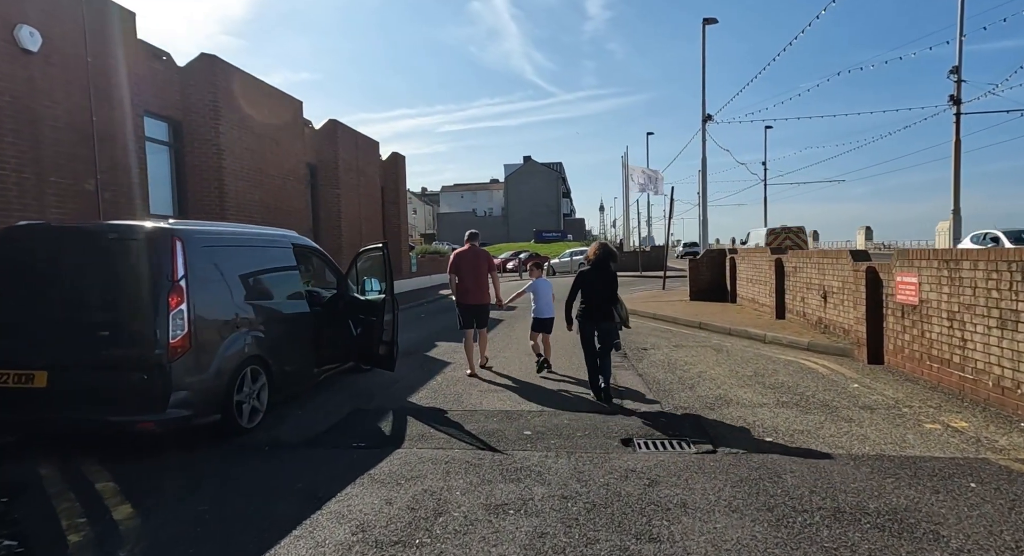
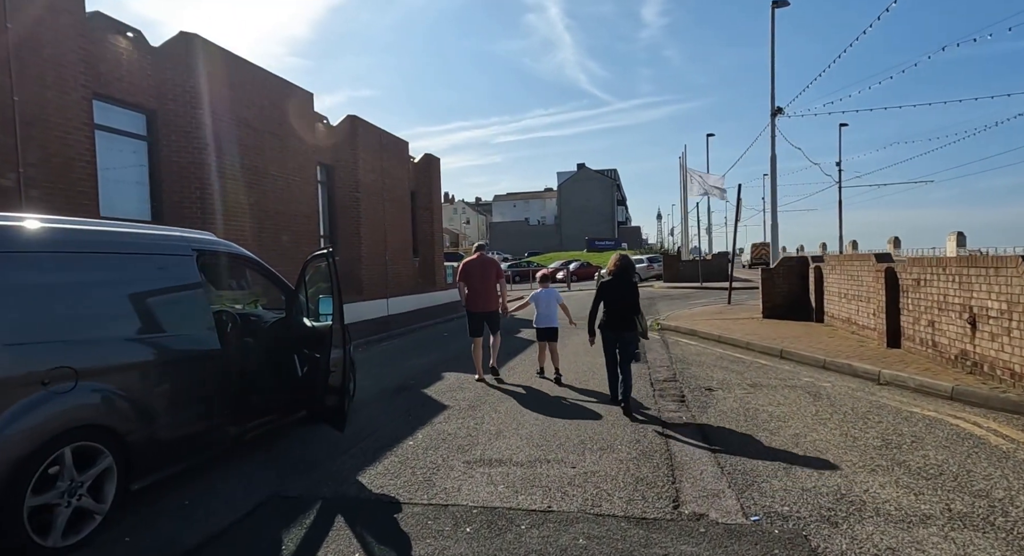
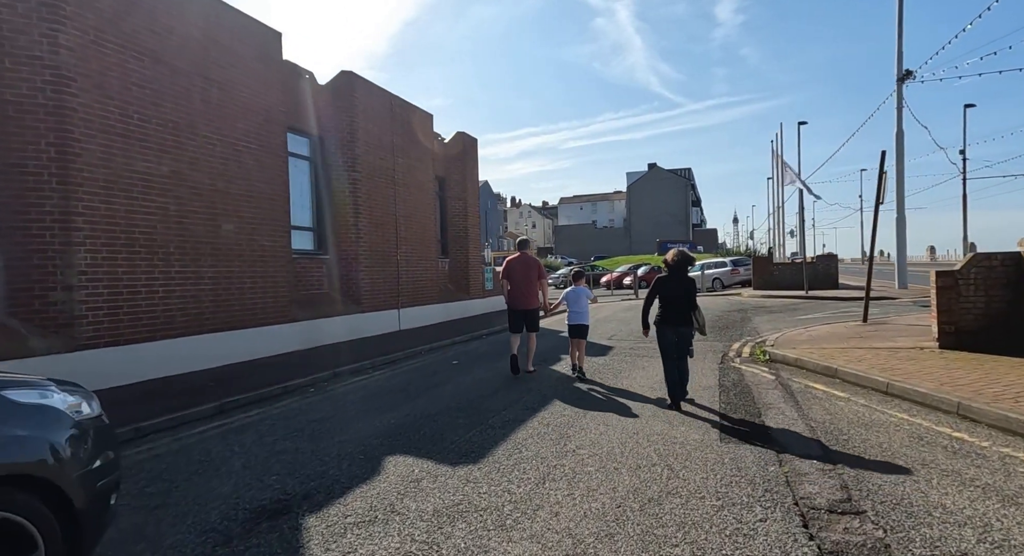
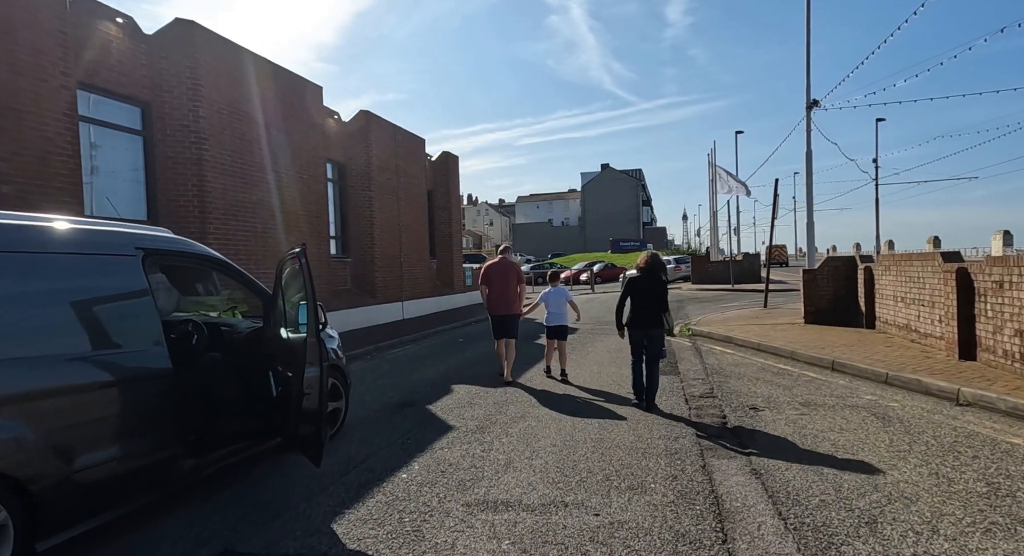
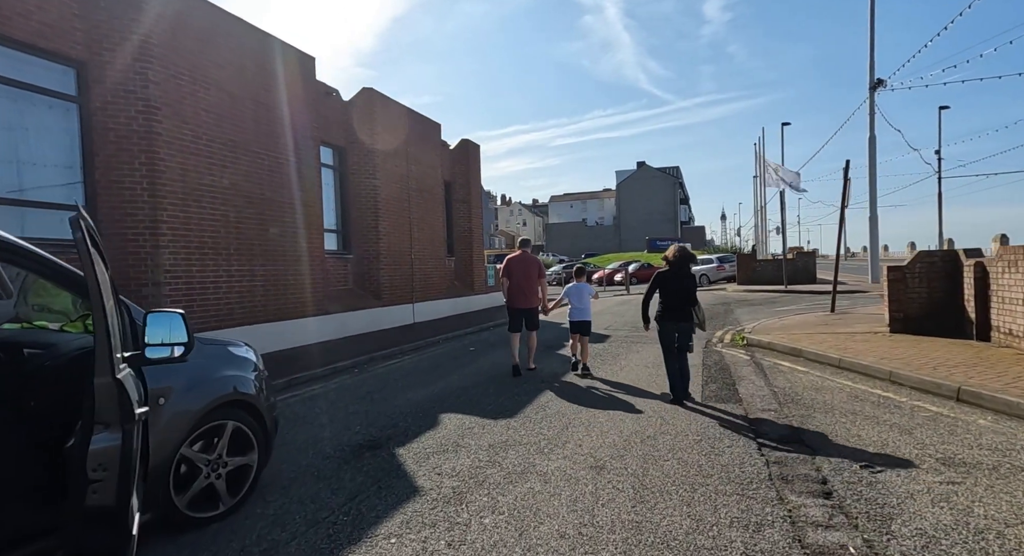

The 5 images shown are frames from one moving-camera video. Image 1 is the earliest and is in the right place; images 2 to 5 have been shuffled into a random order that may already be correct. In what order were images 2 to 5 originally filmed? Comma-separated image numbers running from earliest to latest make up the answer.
2, 4, 5, 3
